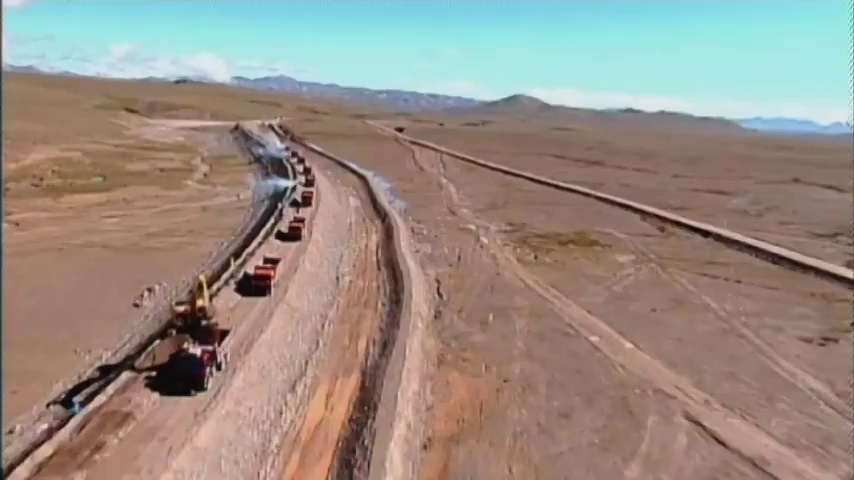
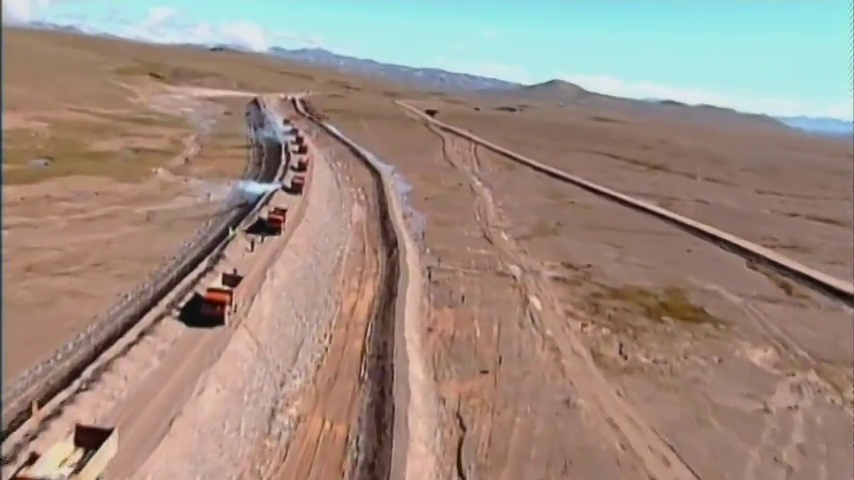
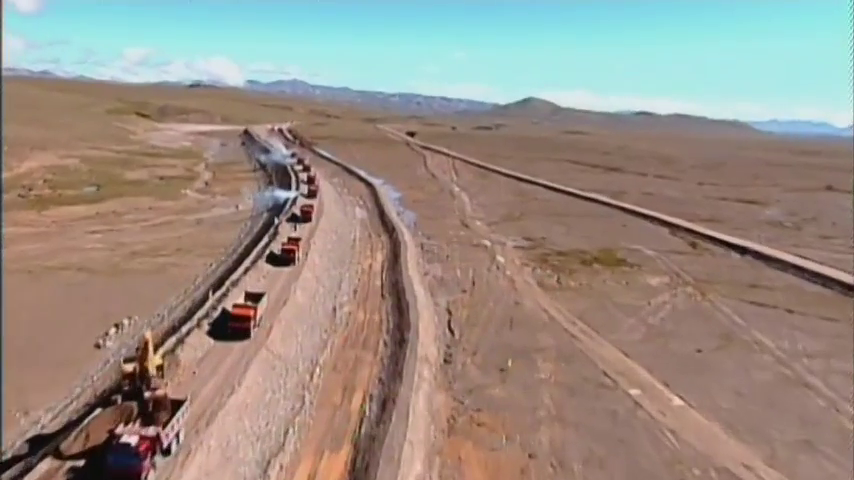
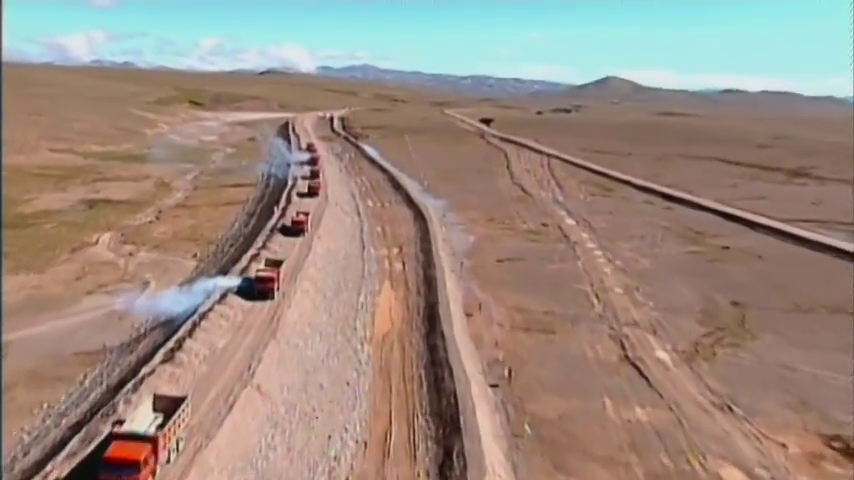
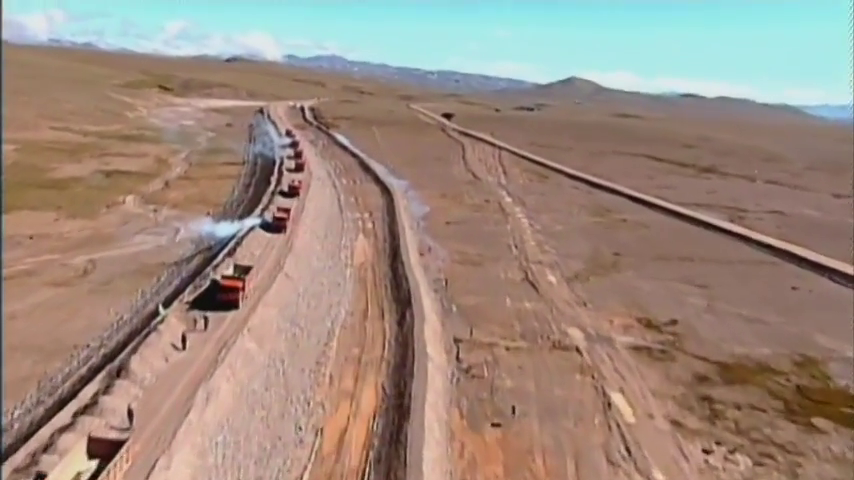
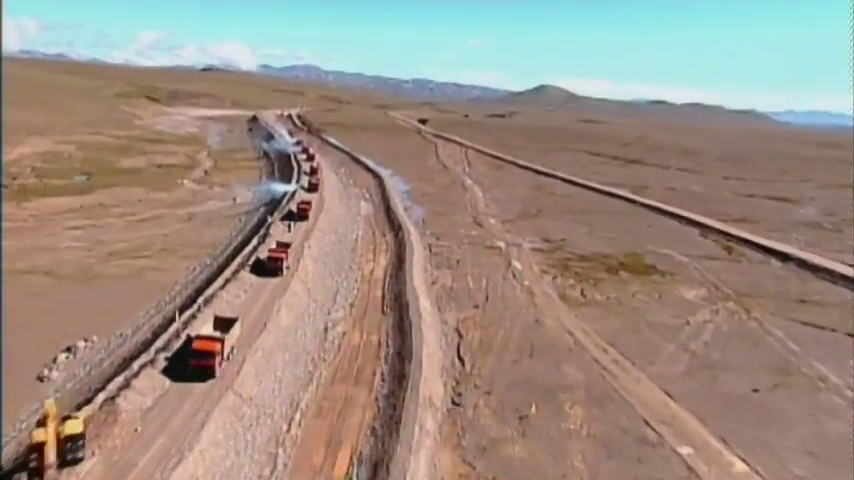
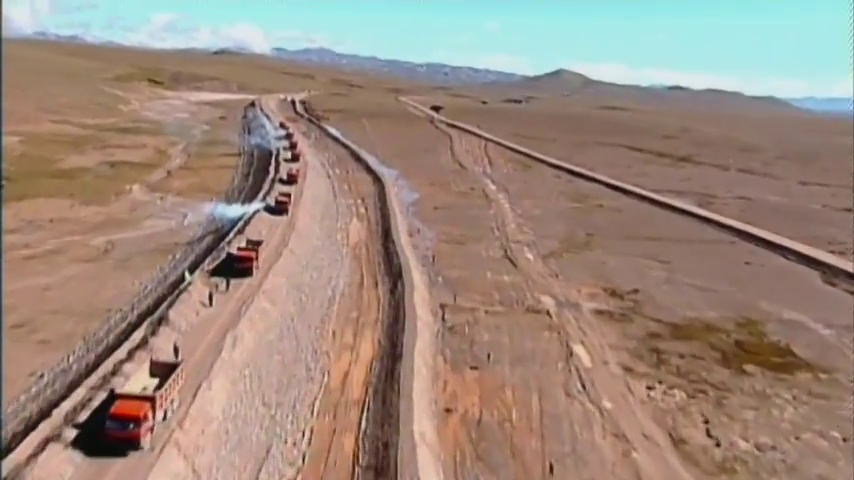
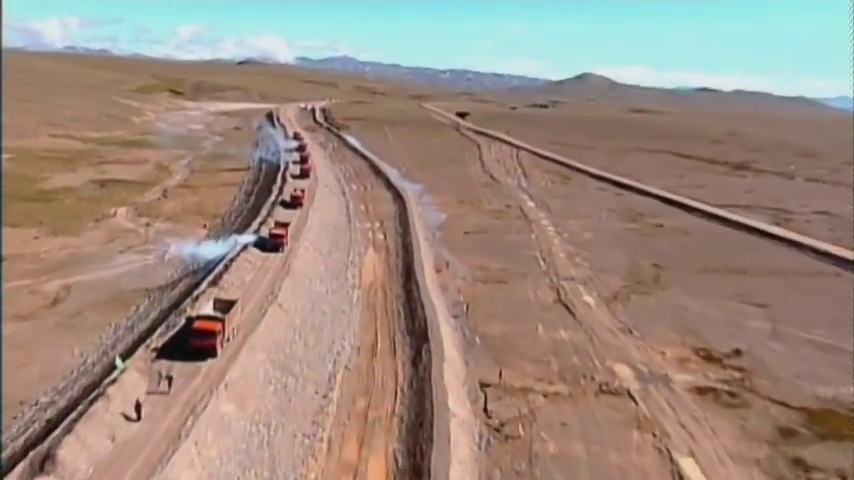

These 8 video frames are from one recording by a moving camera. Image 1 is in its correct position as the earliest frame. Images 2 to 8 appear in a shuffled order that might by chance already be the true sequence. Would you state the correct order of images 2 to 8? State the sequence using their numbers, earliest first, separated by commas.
3, 6, 2, 7, 5, 8, 4
